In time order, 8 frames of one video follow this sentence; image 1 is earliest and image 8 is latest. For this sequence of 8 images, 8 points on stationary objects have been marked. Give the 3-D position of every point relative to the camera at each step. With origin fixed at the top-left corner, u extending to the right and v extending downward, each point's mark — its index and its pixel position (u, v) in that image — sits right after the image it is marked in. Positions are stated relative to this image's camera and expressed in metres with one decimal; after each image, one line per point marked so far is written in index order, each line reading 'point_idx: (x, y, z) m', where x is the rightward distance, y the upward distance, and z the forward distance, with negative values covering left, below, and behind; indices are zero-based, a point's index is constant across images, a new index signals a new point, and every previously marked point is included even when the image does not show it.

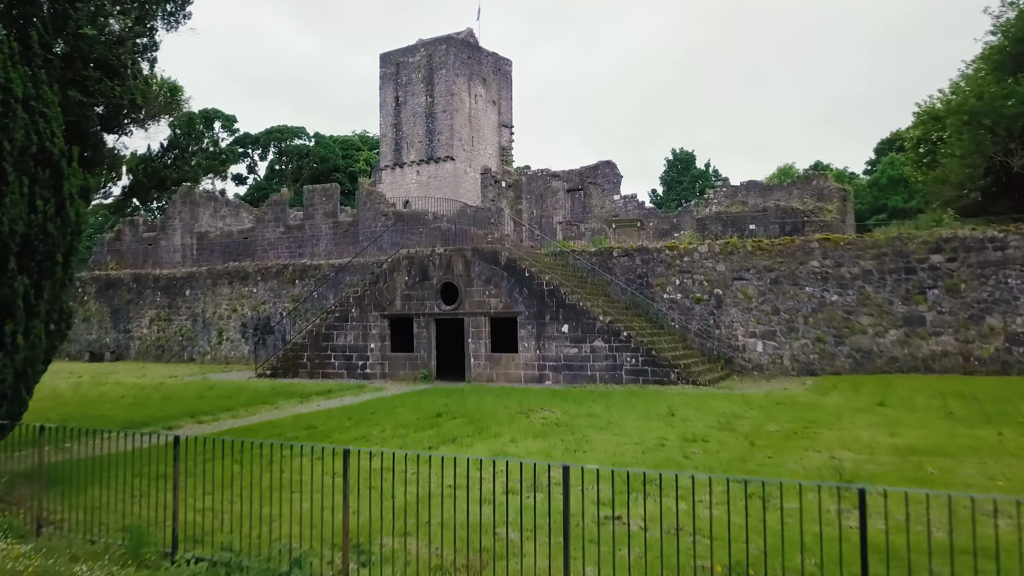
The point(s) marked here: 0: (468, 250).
0: (-0.8, +0.7, +14.4) m
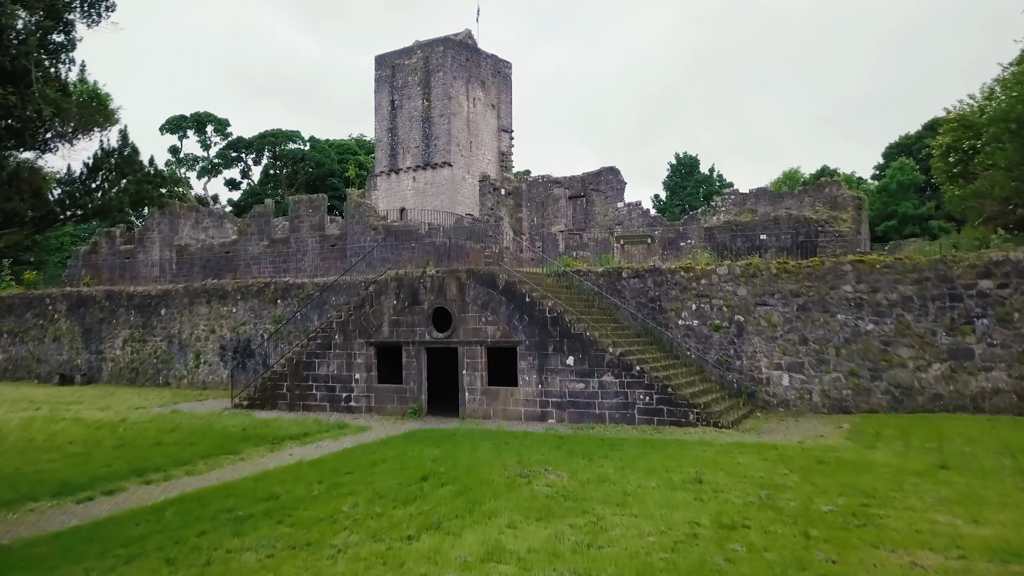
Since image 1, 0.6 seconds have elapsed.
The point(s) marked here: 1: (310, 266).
0: (-0.8, +0.3, +13.0) m
1: (-5.0, +0.6, +19.5) m
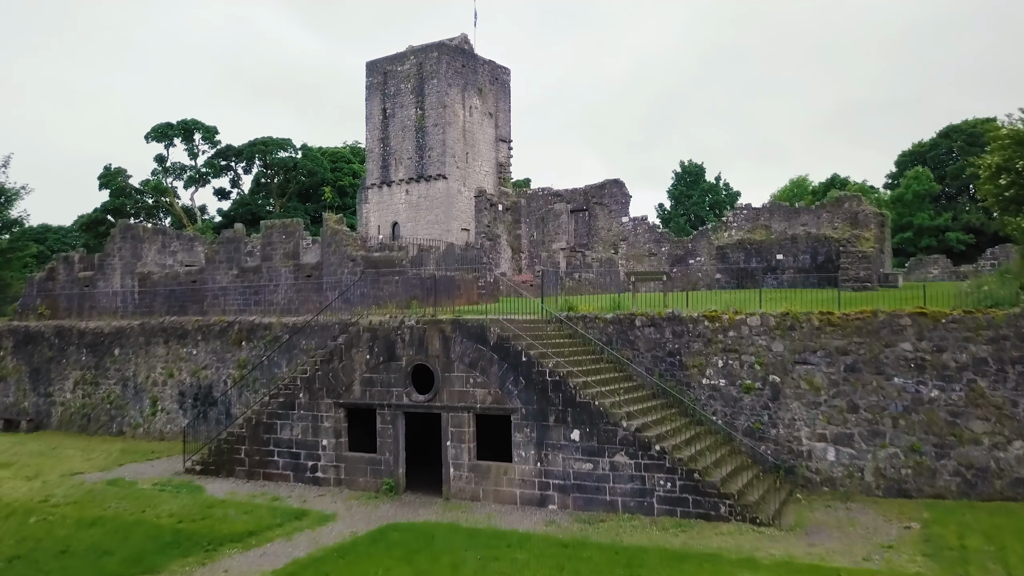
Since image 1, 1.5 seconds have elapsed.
0: (-0.9, -0.5, +11.0) m
1: (-5.1, -0.2, +17.5) m
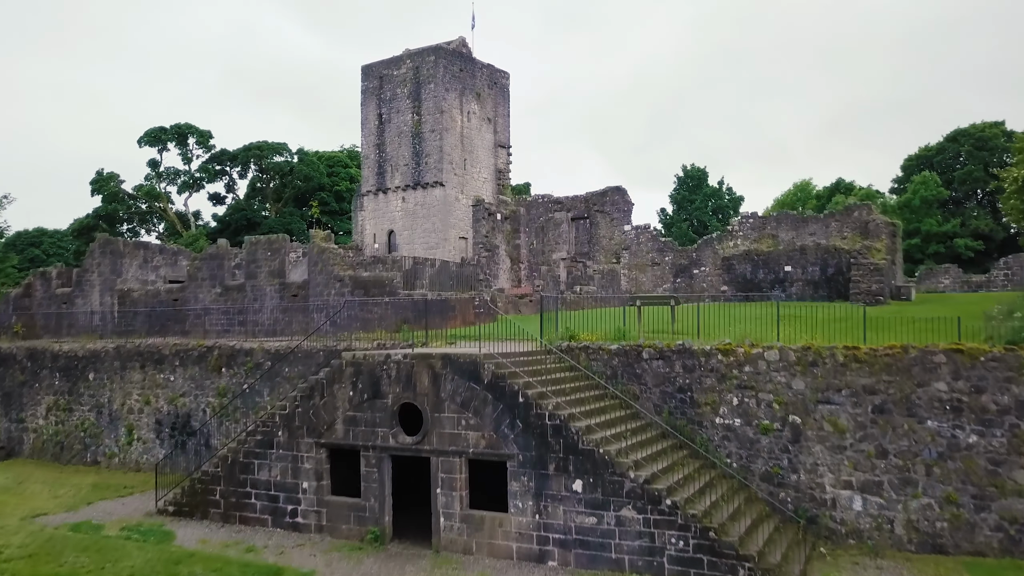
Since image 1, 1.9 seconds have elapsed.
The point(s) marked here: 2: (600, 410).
0: (-1.0, -0.9, +10.1) m
1: (-5.2, -0.7, +16.6) m
2: (+1.1, -1.6, +10.1) m
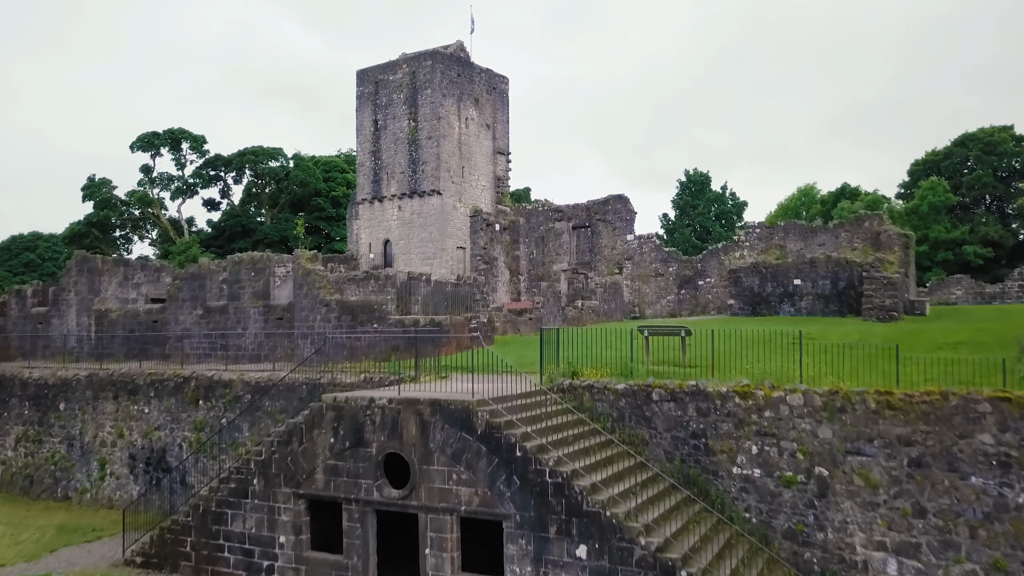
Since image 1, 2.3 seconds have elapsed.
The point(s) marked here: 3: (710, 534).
0: (-1.0, -1.4, +9.1) m
1: (-5.2, -1.1, +15.6) m
2: (+1.1, -2.0, +9.2) m
3: (+2.2, -2.8, +8.8) m
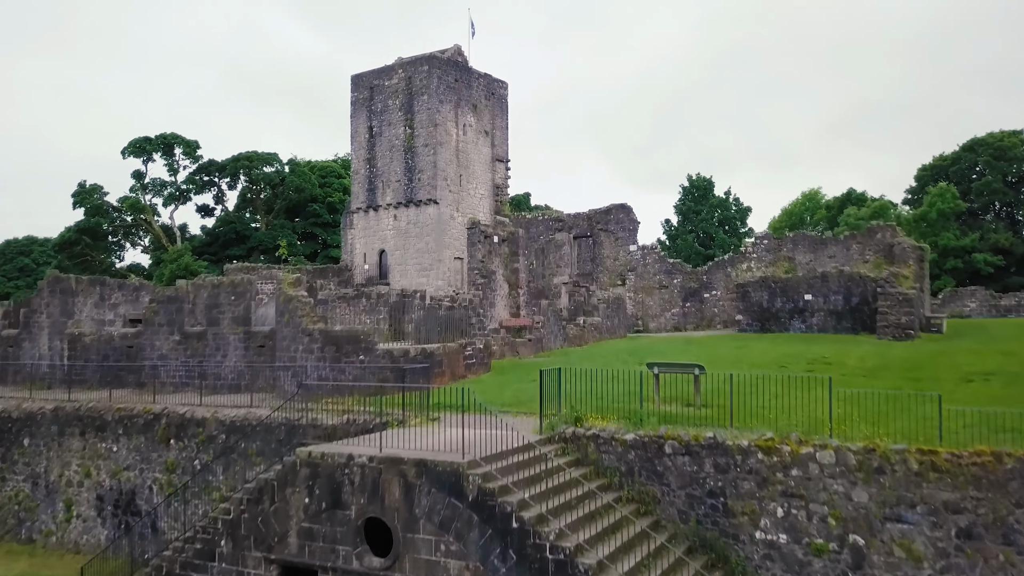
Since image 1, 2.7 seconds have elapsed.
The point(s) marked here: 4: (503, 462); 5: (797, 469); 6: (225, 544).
0: (-1.1, -1.8, +8.1) m
1: (-5.3, -1.6, +14.6) m
2: (+1.0, -2.5, +8.1) m
3: (+2.2, -3.2, +7.8) m
4: (-0.1, -1.9, +8.3) m
5: (+3.1, -1.9, +8.4) m
6: (-3.4, -3.0, +9.2) m
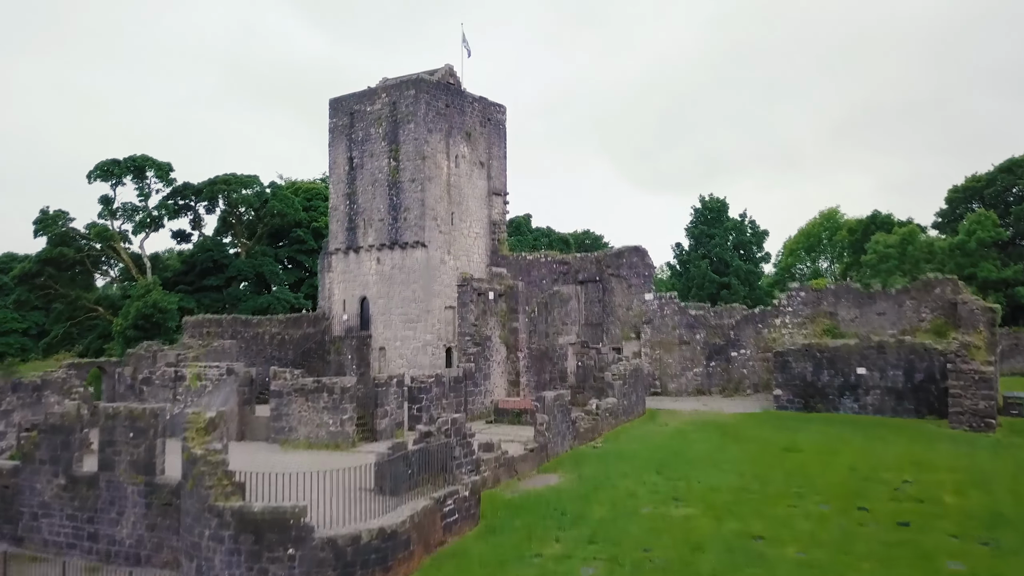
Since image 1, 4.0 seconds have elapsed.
0: (-1.1, -3.7, +4.3) m
1: (-5.3, -3.5, +10.8) m
2: (+1.0, -4.4, +4.3) m
3: (+2.1, -5.1, +3.9) m
4: (-0.1, -3.7, +4.5) m
5: (+3.0, -3.8, +4.5) m
6: (-3.4, -4.9, +5.3) m
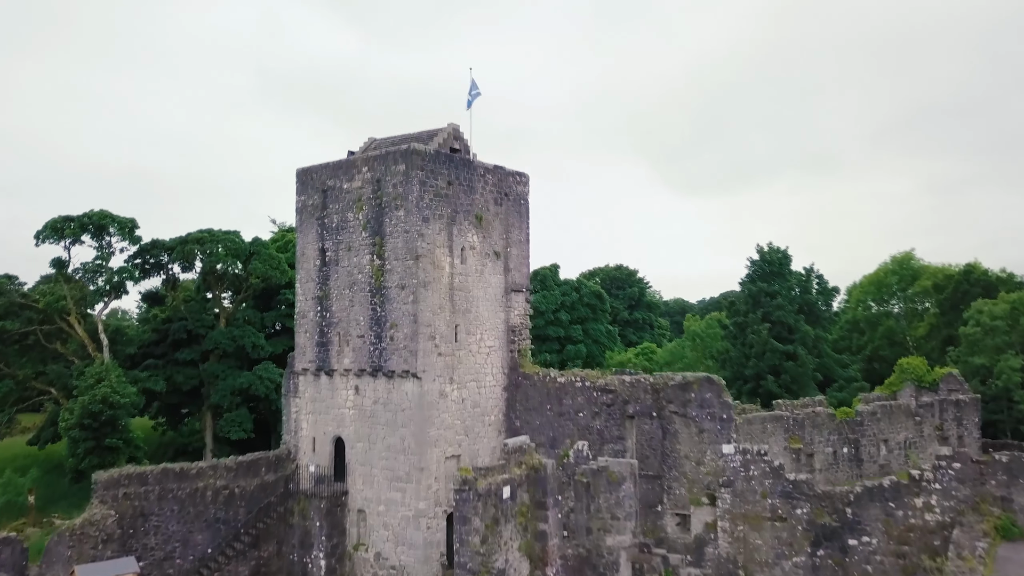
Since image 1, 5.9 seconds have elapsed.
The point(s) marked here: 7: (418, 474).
0: (-1.2, -7.5, -3.2) m
1: (-5.2, -7.3, +3.4) m
2: (+0.9, -8.1, -3.3) m
3: (+2.0, -8.9, -3.7) m
4: (-0.2, -7.5, -3.0) m
5: (+2.9, -7.6, -3.0) m
6: (-3.5, -8.6, -2.1) m
7: (-2.4, -4.8, +19.9) m
